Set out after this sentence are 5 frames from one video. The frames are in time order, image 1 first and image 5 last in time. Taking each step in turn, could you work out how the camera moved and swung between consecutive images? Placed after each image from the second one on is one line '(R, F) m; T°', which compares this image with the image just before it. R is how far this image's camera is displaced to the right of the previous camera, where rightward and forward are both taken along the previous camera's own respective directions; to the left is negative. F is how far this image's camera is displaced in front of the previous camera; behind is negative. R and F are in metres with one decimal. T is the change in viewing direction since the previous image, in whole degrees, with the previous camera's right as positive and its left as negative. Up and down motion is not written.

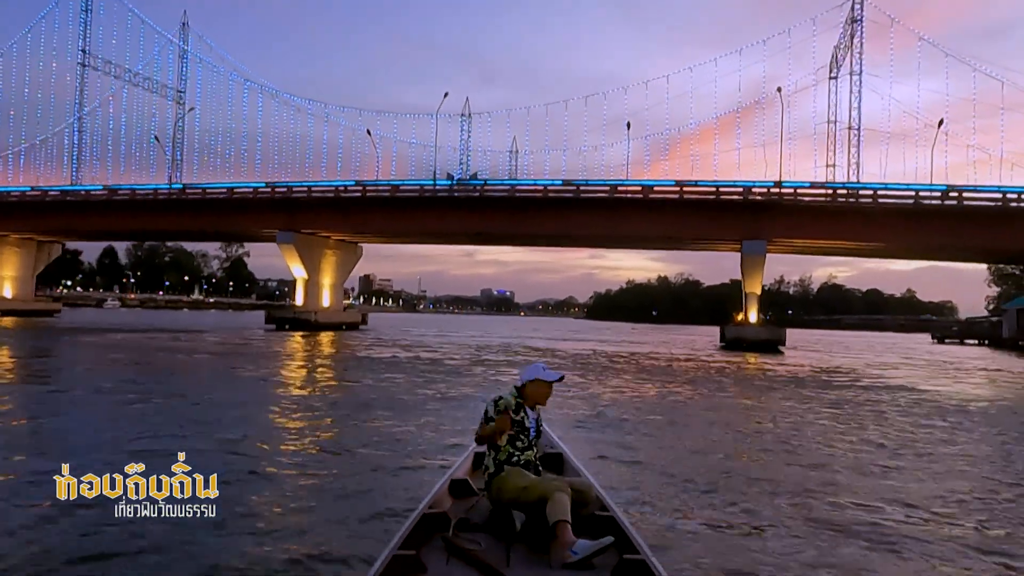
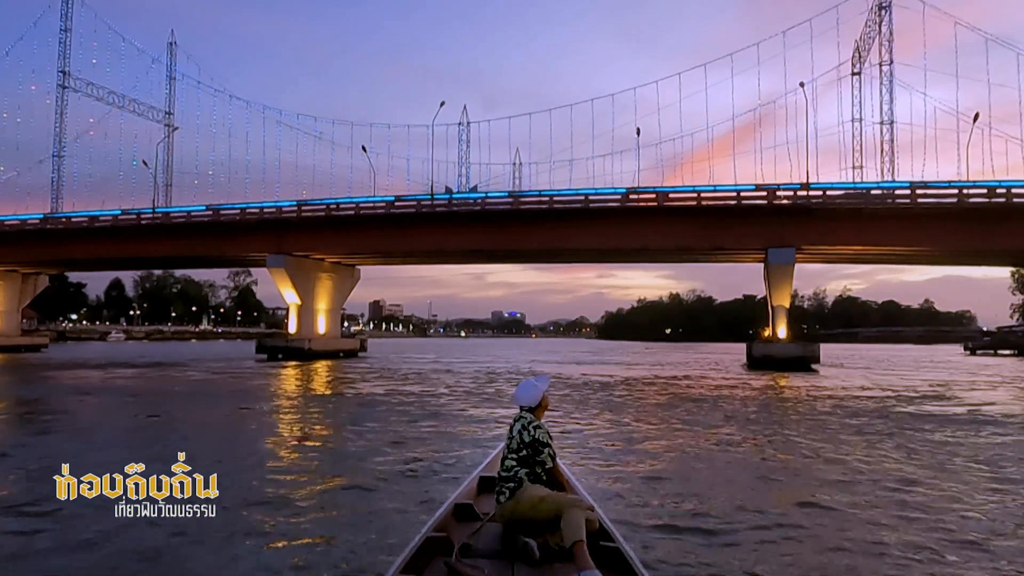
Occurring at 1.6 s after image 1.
(+0.1, +1.0) m; -1°
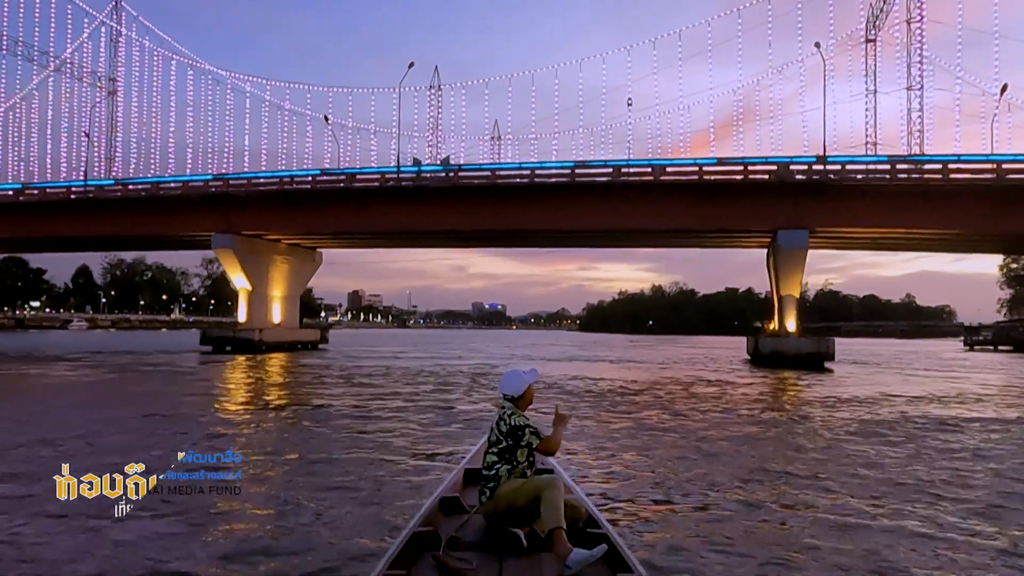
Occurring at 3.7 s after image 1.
(+0.1, +1.4) m; +1°
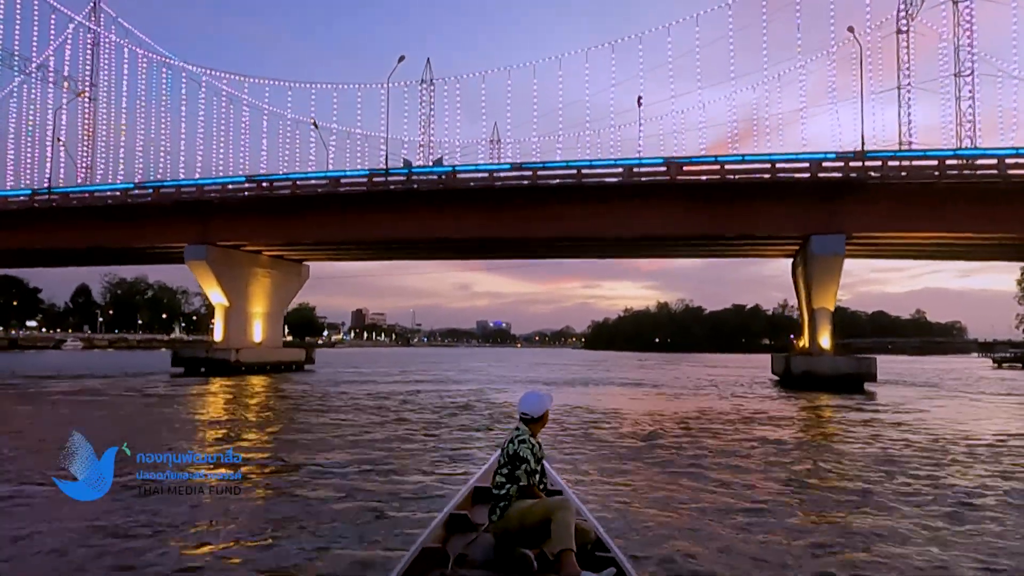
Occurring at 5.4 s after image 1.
(+0.1, +1.1) m; 0°
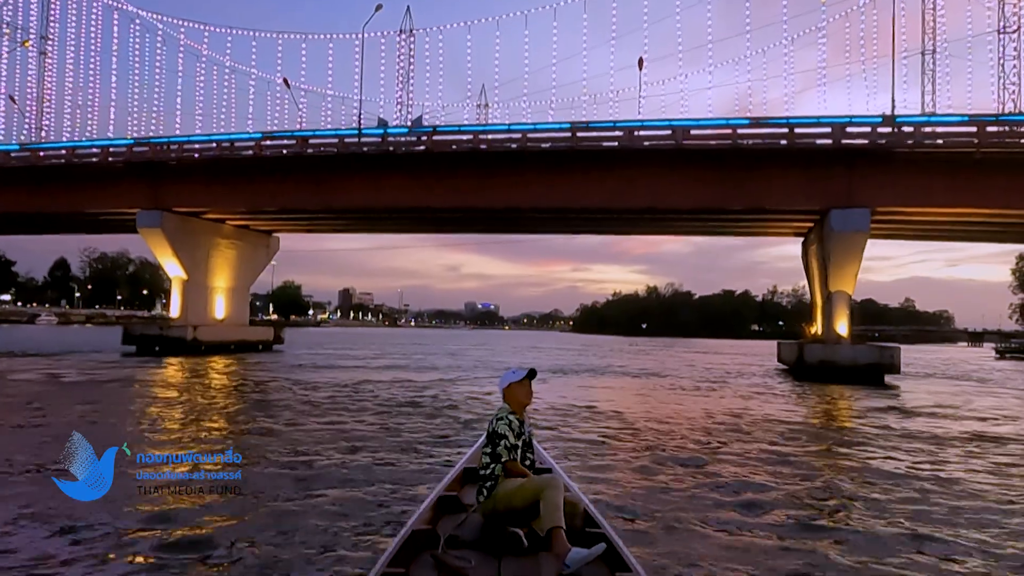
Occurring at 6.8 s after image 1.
(0.0, +1.0) m; +1°
